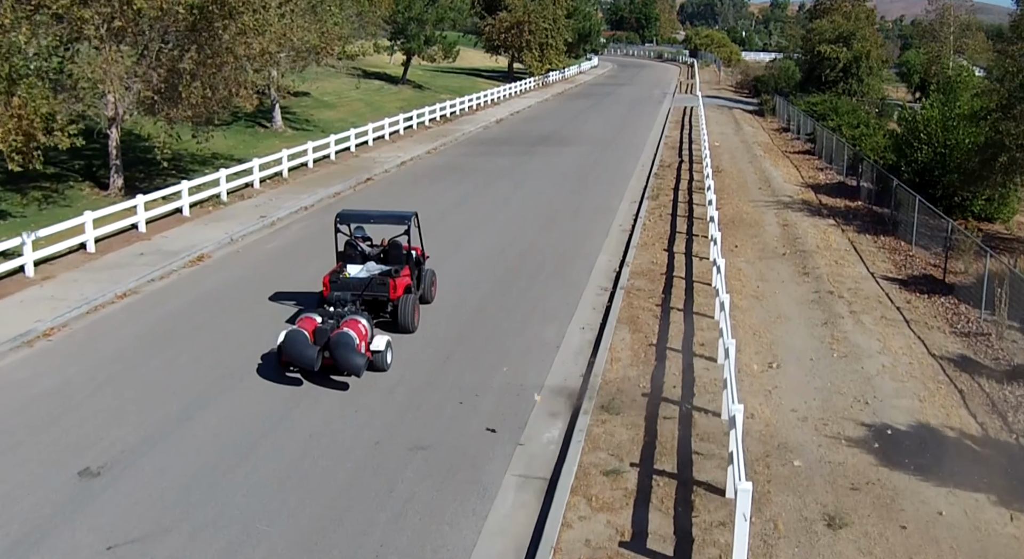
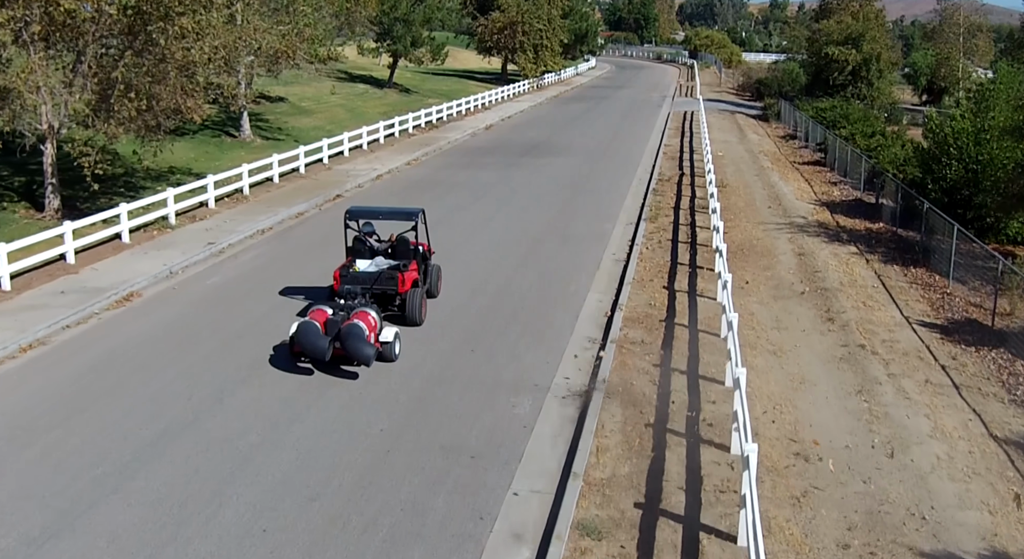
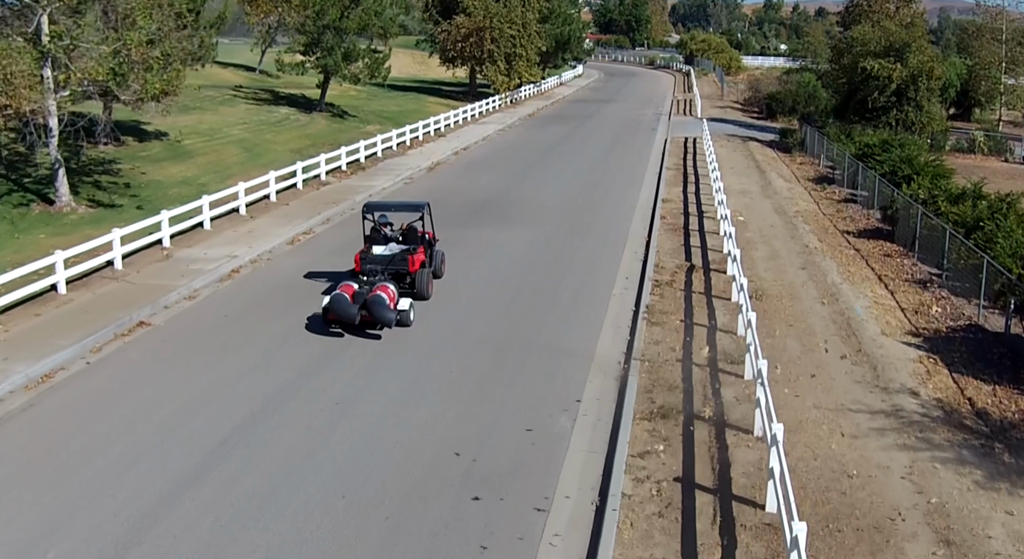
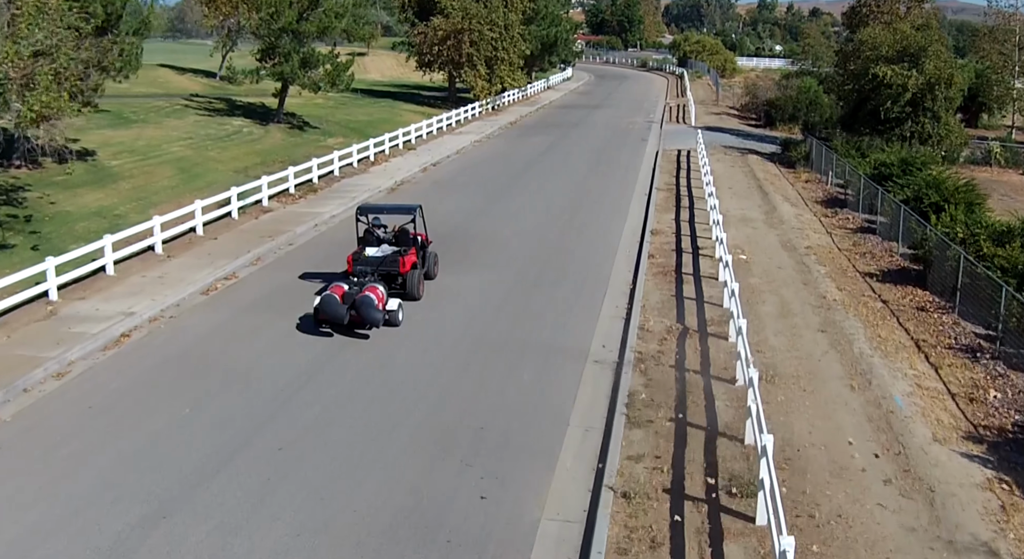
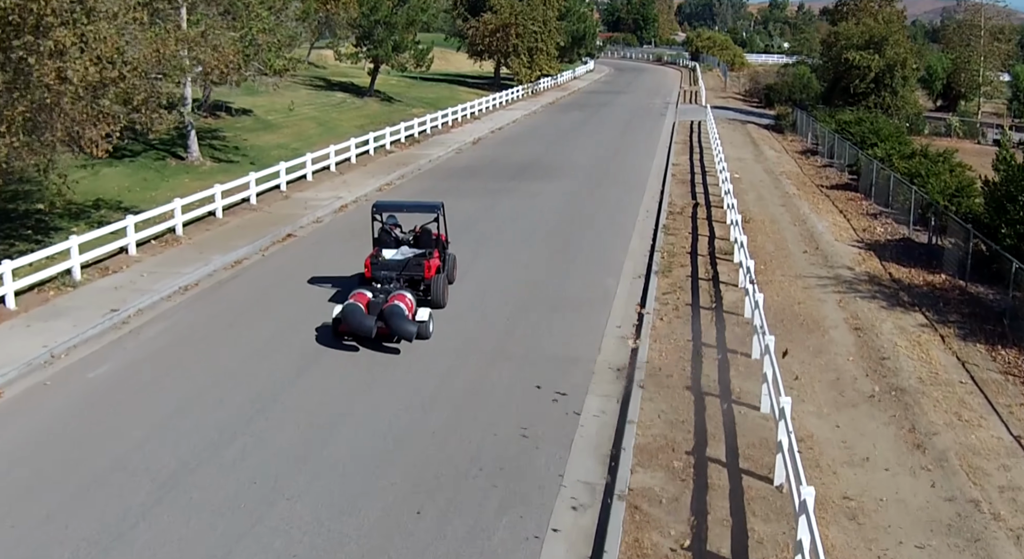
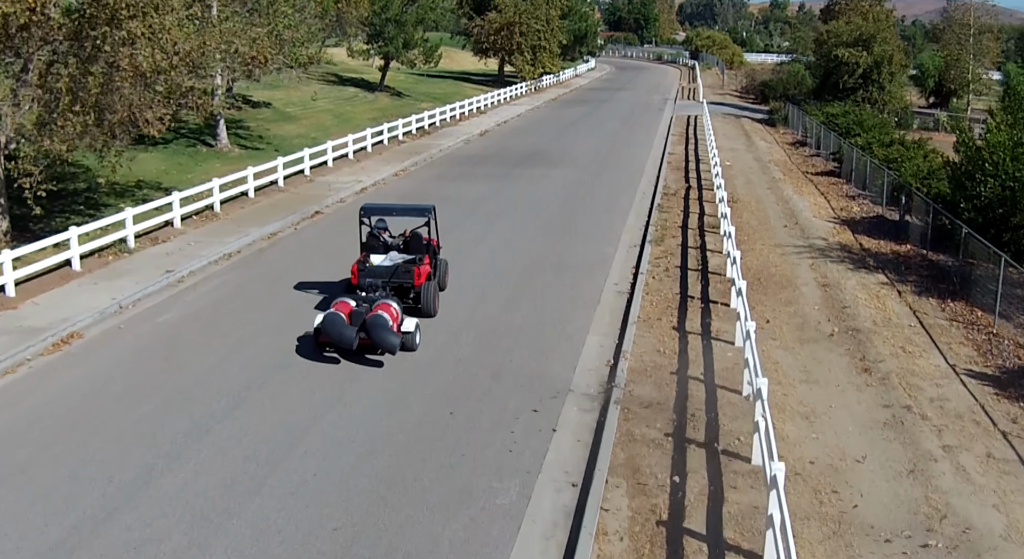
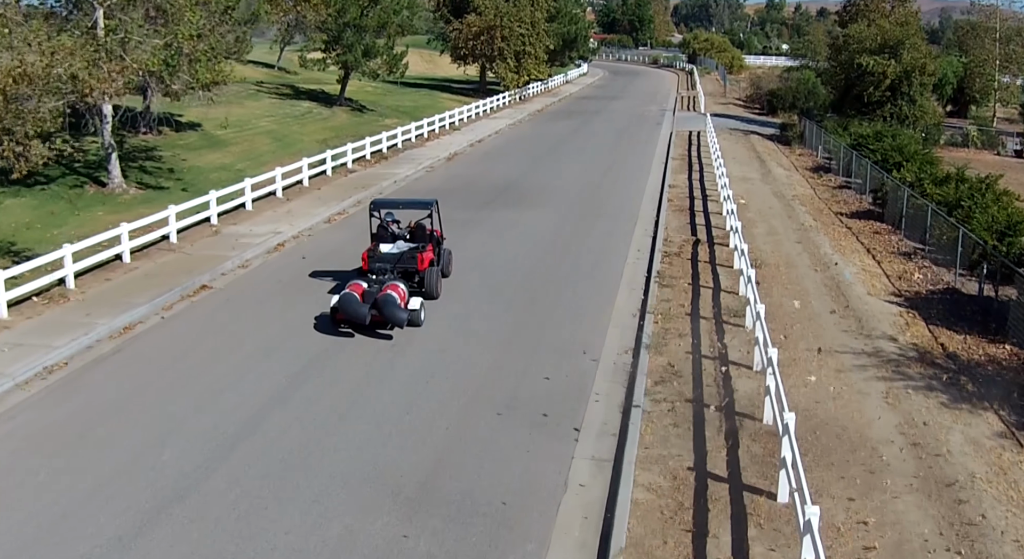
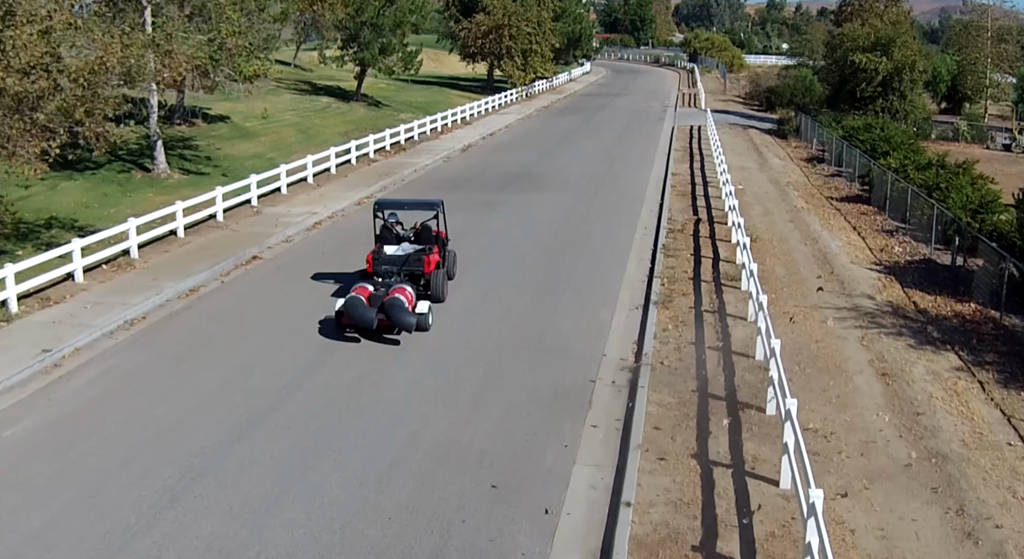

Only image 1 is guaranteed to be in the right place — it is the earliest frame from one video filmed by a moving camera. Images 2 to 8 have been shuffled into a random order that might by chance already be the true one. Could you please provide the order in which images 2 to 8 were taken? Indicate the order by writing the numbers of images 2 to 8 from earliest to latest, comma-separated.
2, 6, 5, 8, 7, 3, 4
